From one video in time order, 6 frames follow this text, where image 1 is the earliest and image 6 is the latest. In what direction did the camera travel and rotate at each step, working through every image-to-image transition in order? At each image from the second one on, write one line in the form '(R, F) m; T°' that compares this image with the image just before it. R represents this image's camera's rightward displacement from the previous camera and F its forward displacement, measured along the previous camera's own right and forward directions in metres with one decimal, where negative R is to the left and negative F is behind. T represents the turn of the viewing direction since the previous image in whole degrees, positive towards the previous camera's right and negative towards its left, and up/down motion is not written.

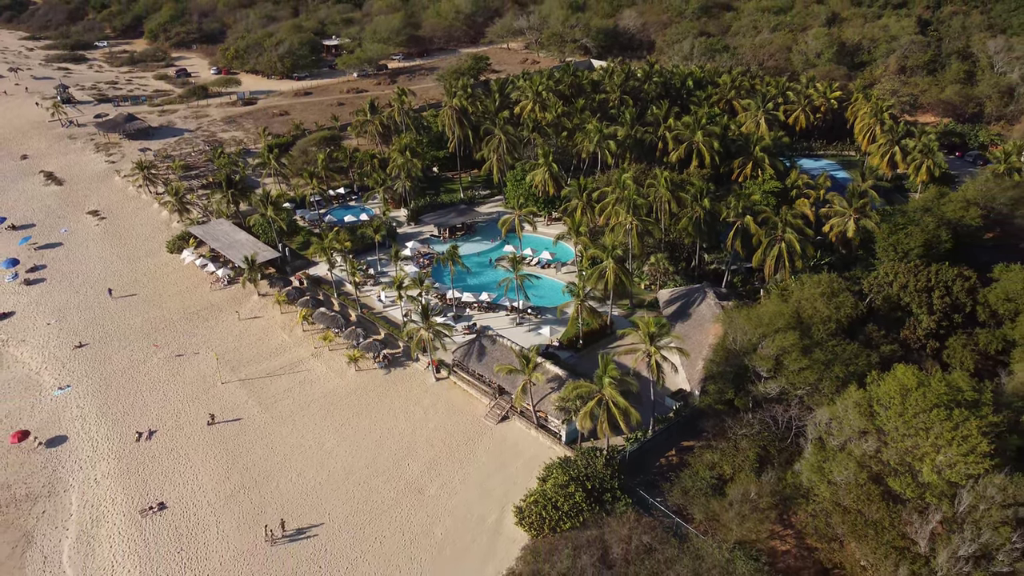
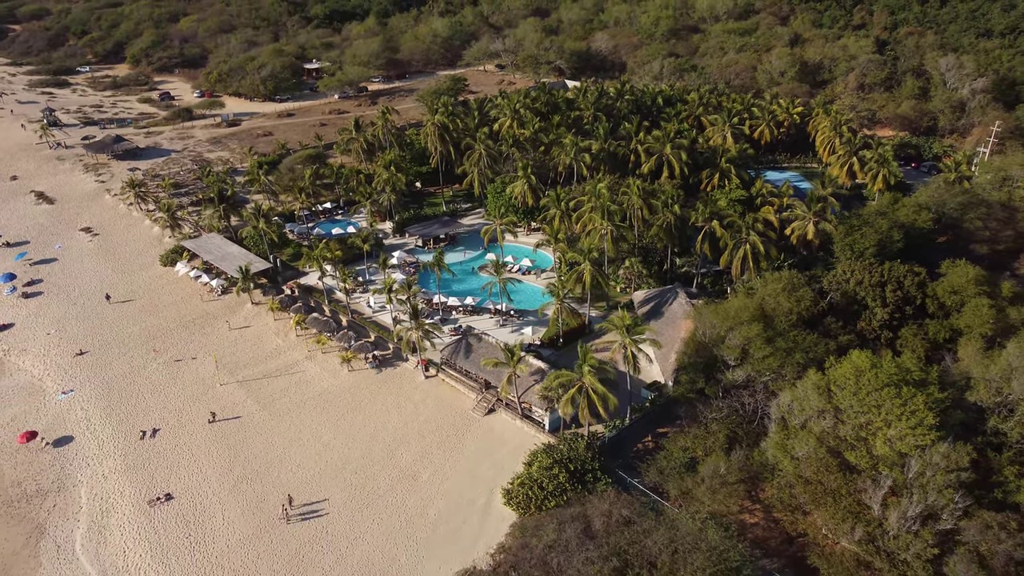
(-0.2, -2.4) m; +2°
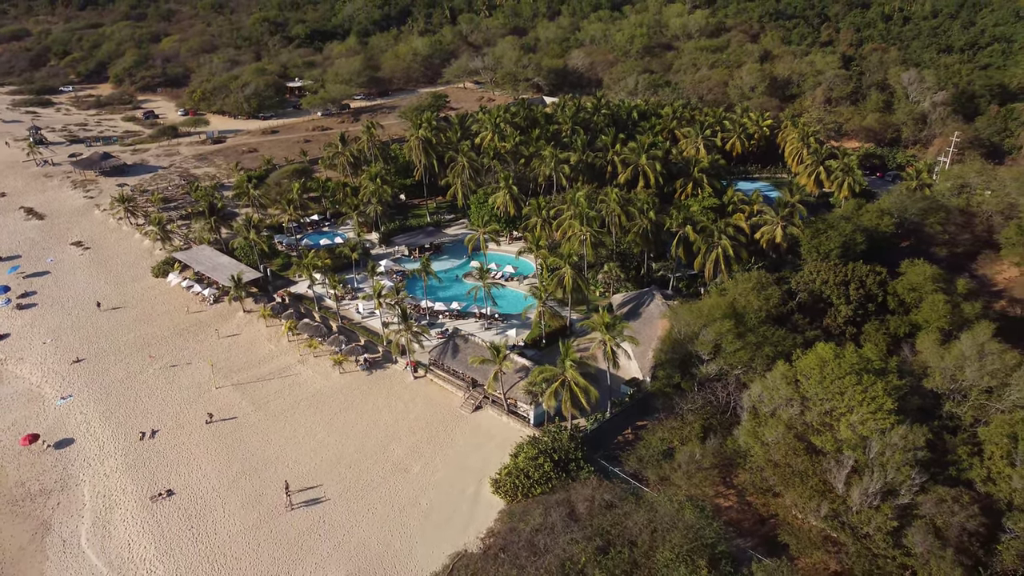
(-0.1, -1.9) m; +2°
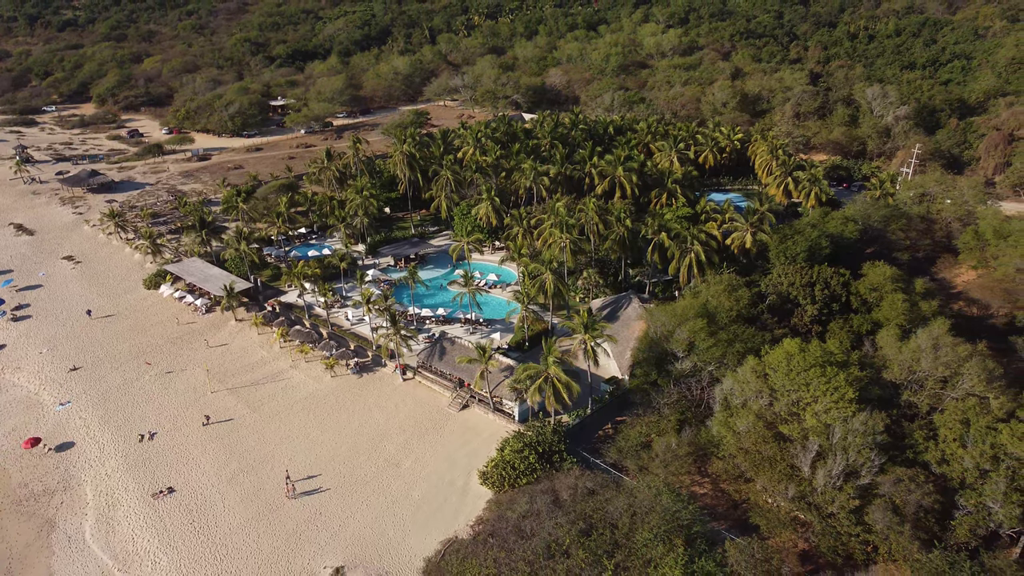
(-0.1, -2.1) m; +2°
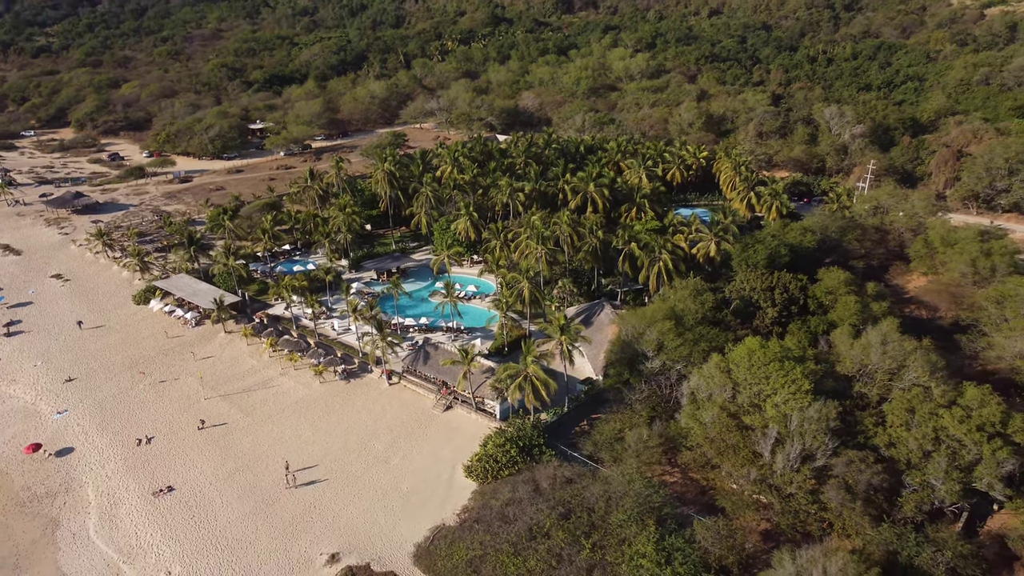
(-0.2, -2.7) m; +2°
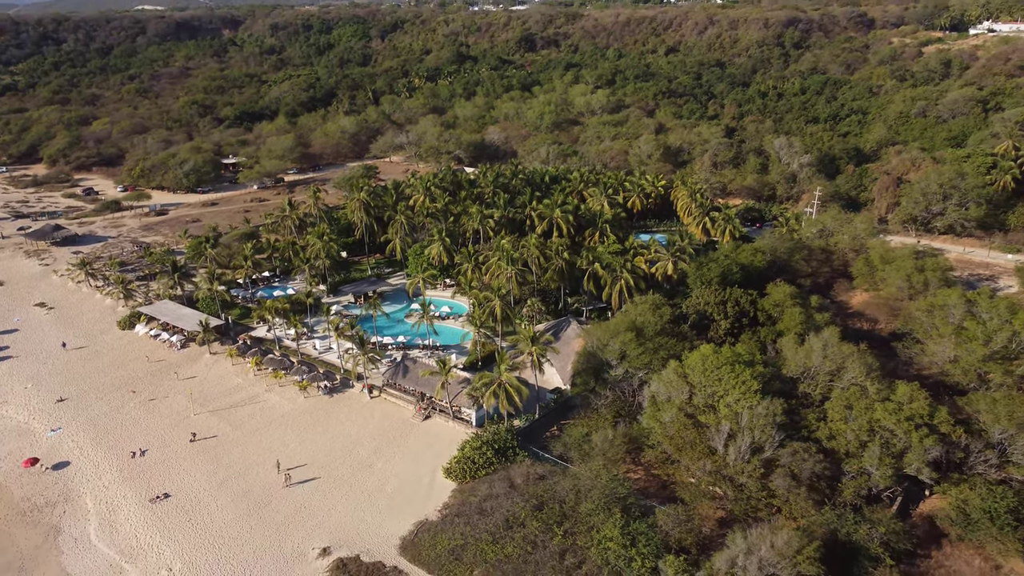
(-0.2, -3.6) m; +3°
